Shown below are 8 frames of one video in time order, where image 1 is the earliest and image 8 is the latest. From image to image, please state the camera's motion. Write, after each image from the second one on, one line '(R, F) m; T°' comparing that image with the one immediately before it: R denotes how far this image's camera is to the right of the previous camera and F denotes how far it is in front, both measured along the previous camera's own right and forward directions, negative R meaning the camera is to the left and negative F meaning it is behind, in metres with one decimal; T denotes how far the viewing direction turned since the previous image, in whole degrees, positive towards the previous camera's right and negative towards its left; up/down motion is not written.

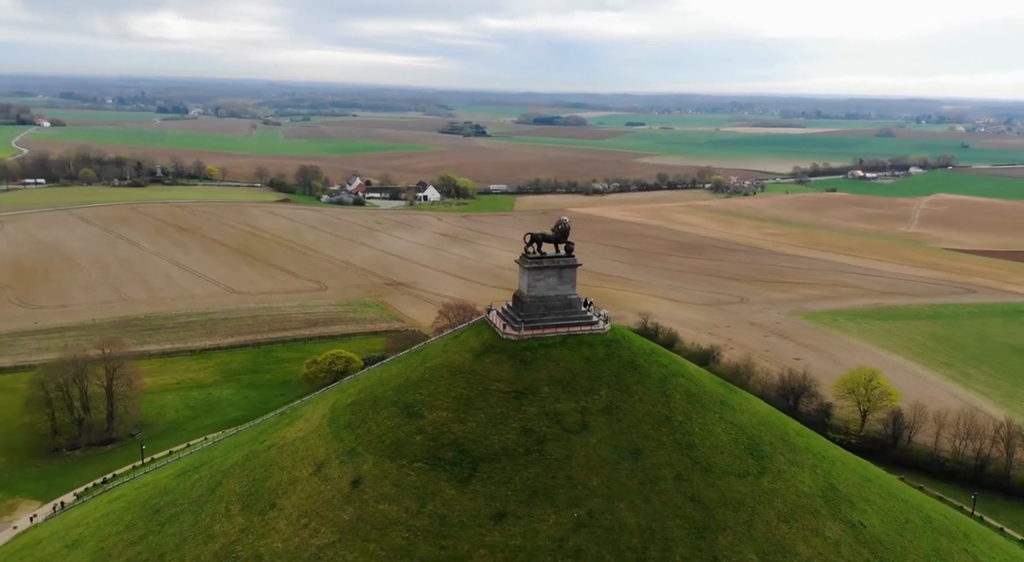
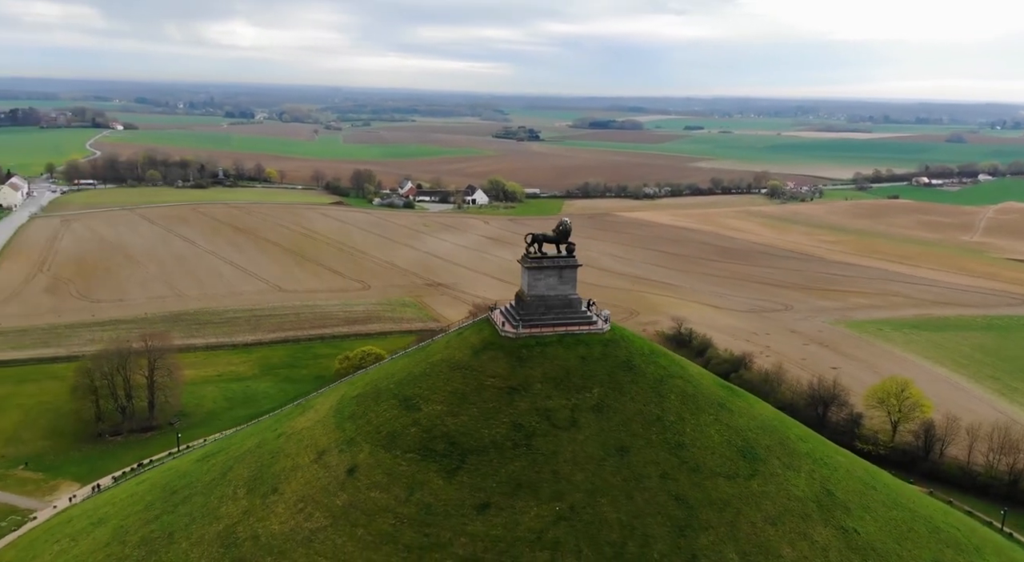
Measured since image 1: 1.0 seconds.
(+1.1, -0.3) m; -4°
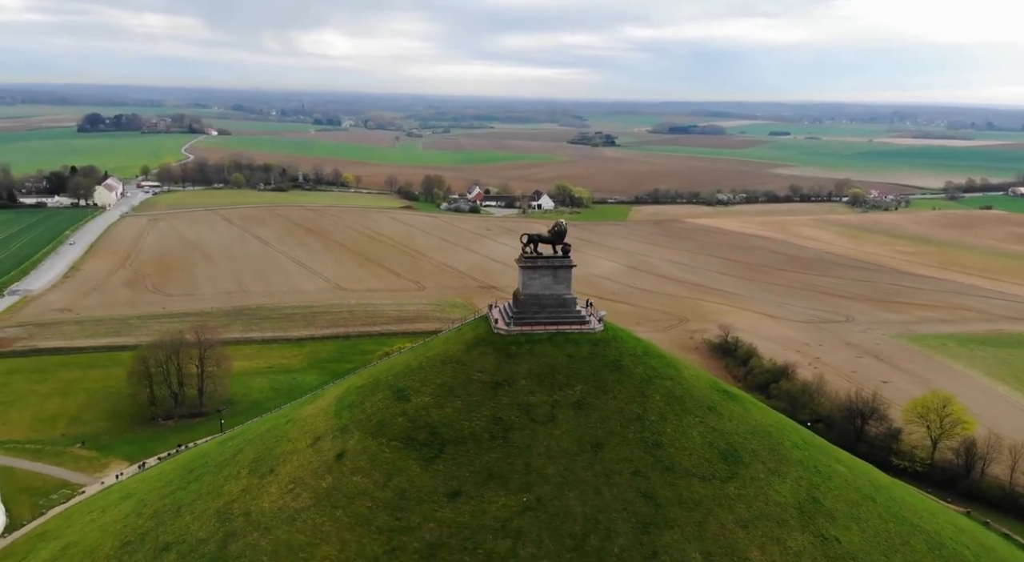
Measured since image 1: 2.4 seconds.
(+1.8, -0.4) m; -5°
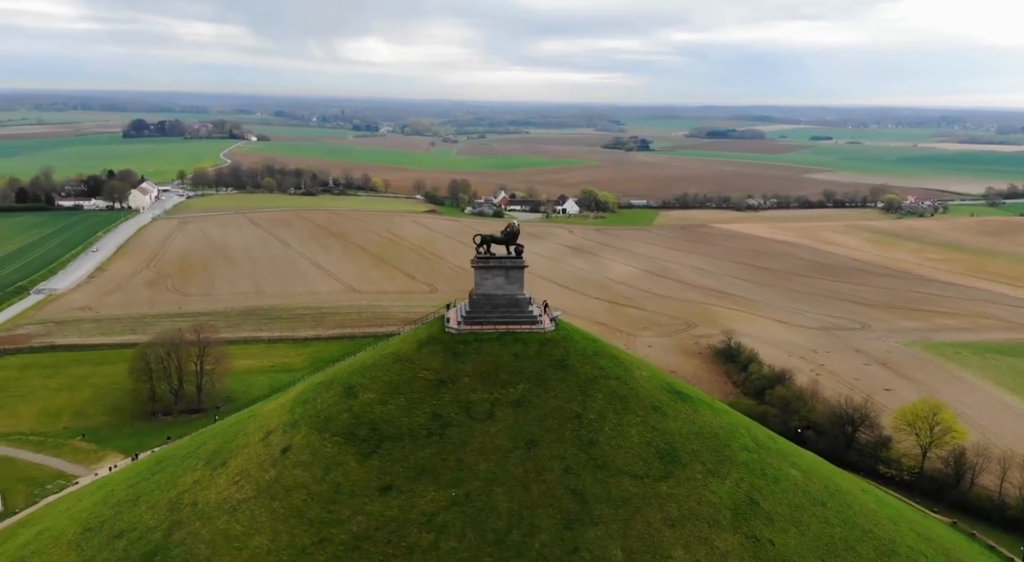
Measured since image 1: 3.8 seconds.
(+1.9, -0.2) m; -2°
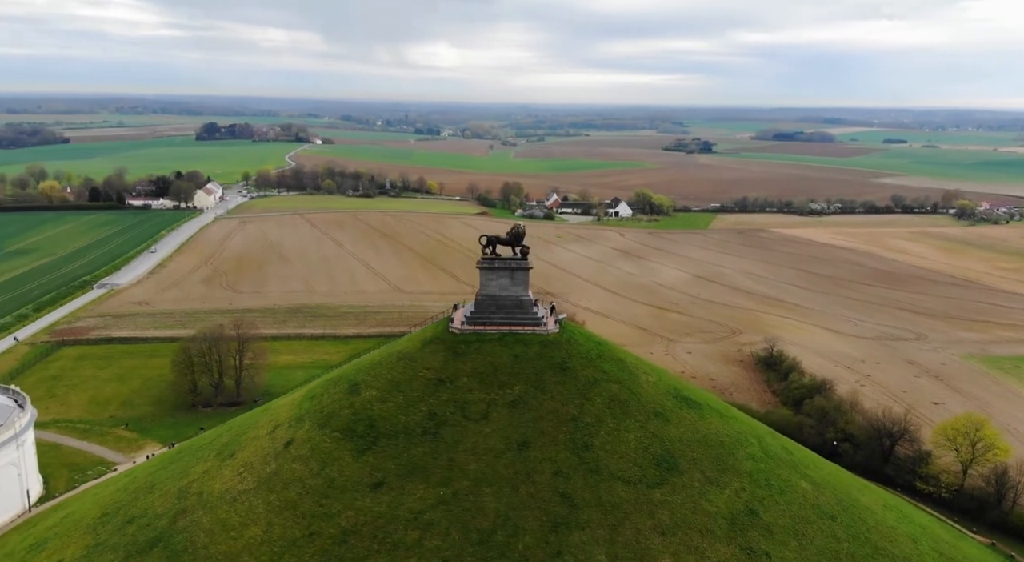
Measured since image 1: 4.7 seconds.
(+1.2, 0.0) m; -4°
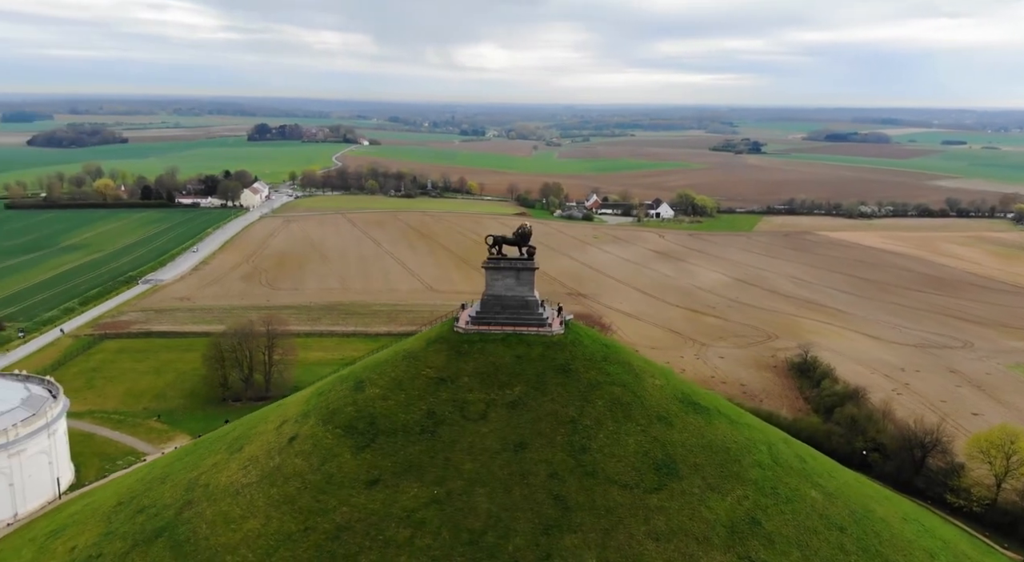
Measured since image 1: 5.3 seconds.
(+0.8, +0.1) m; -3°
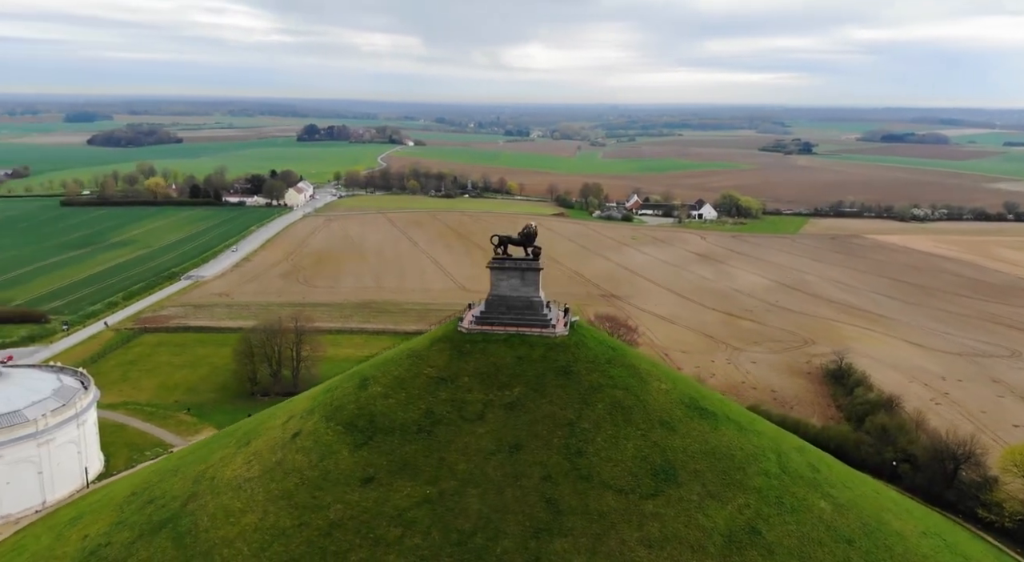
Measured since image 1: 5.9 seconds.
(+0.9, +0.1) m; -3°
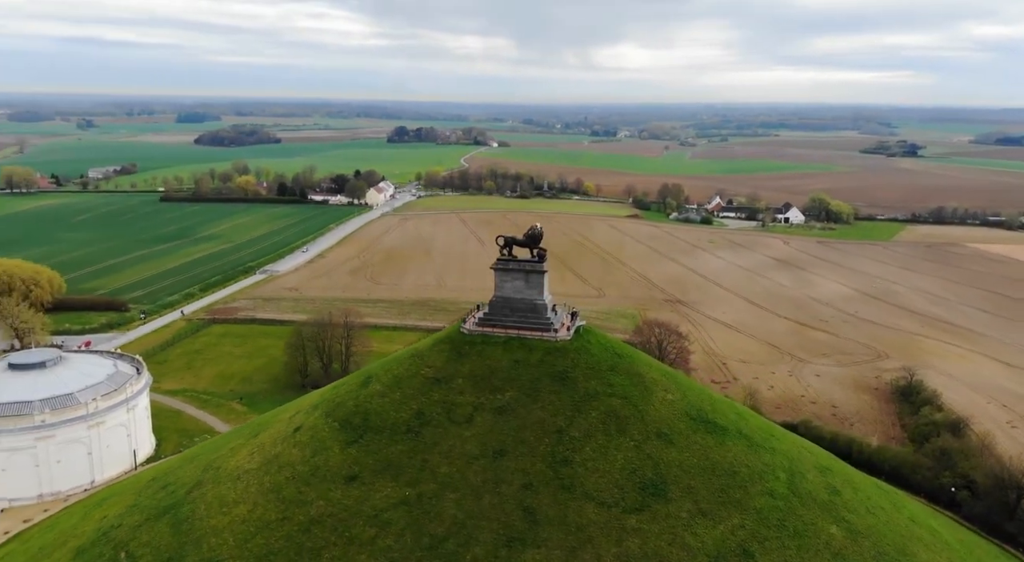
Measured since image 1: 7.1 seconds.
(+1.8, +0.4) m; -6°
